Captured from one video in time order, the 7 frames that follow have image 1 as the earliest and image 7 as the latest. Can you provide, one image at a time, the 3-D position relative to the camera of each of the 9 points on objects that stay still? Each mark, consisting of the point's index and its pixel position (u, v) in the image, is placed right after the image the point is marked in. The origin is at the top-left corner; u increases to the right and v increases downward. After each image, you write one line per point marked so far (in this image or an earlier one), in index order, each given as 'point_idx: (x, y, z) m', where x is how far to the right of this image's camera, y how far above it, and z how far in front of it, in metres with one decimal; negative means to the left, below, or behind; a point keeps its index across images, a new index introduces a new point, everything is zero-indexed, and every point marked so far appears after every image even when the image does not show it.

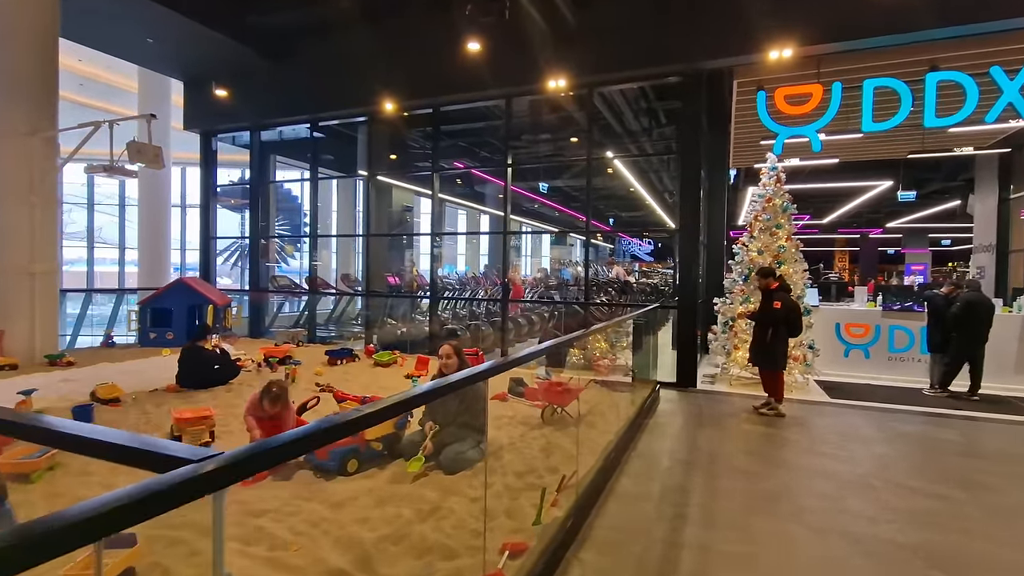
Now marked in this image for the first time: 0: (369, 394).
0: (-1.4, -1.0, +5.1) m
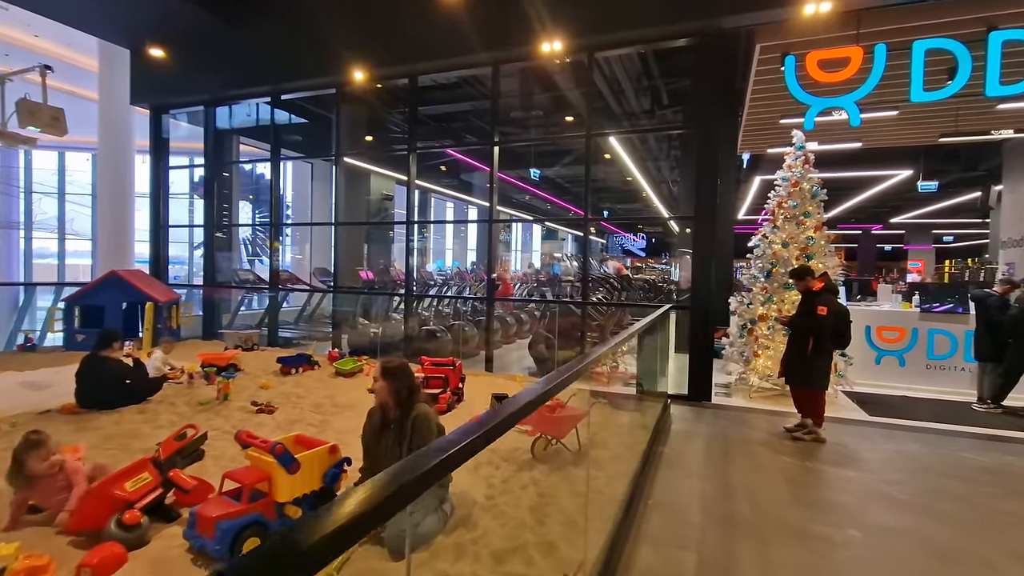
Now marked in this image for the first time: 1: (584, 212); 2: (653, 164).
0: (-1.6, -1.0, +4.1) m
1: (+0.9, +1.0, +6.7) m
2: (+2.9, +2.5, +10.5) m
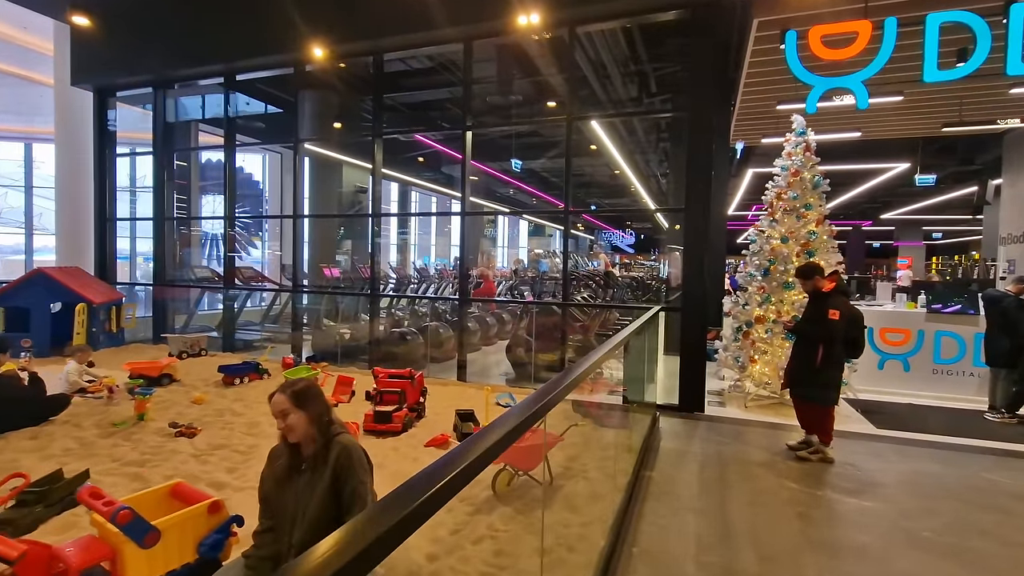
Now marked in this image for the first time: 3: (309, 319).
0: (-1.8, -1.0, +3.5) m
1: (+0.6, +1.0, +6.2) m
2: (+2.5, +2.5, +10.0) m
3: (-3.0, -0.4, +7.3) m
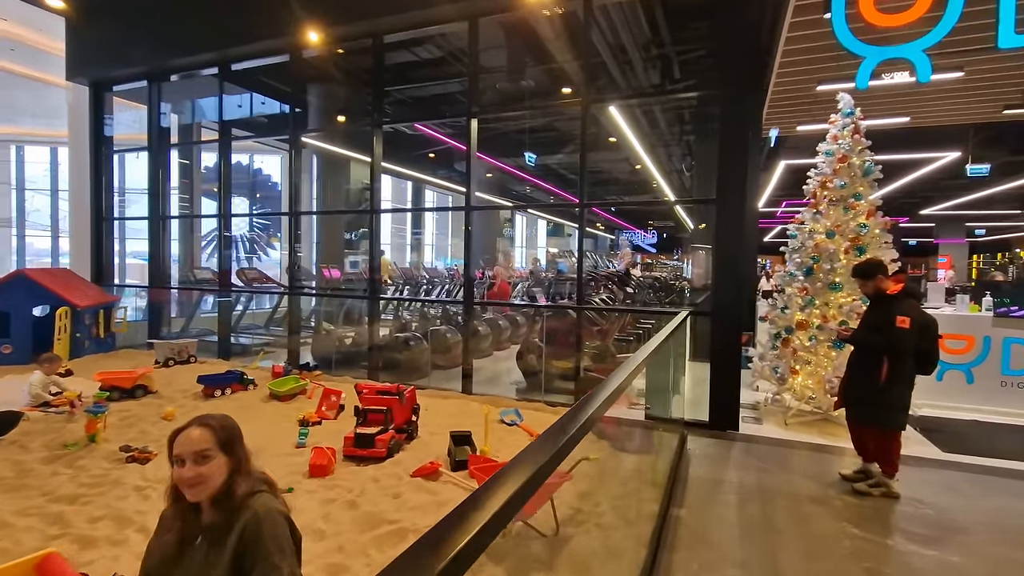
0: (-1.8, -1.0, +3.1) m
1: (+0.7, +1.0, +5.6) m
2: (+2.8, +2.5, +9.4) m
3: (-2.8, -0.5, +6.9) m
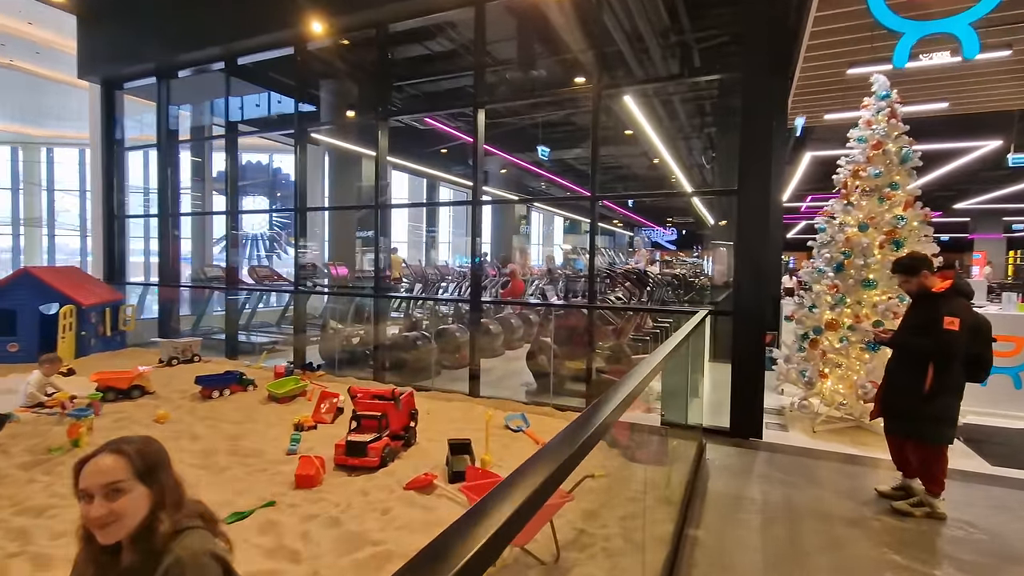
0: (-1.8, -1.0, +2.9) m
1: (+0.8, +1.0, +5.4) m
2: (+3.0, +2.6, +9.0) m
3: (-2.6, -0.4, +6.8) m
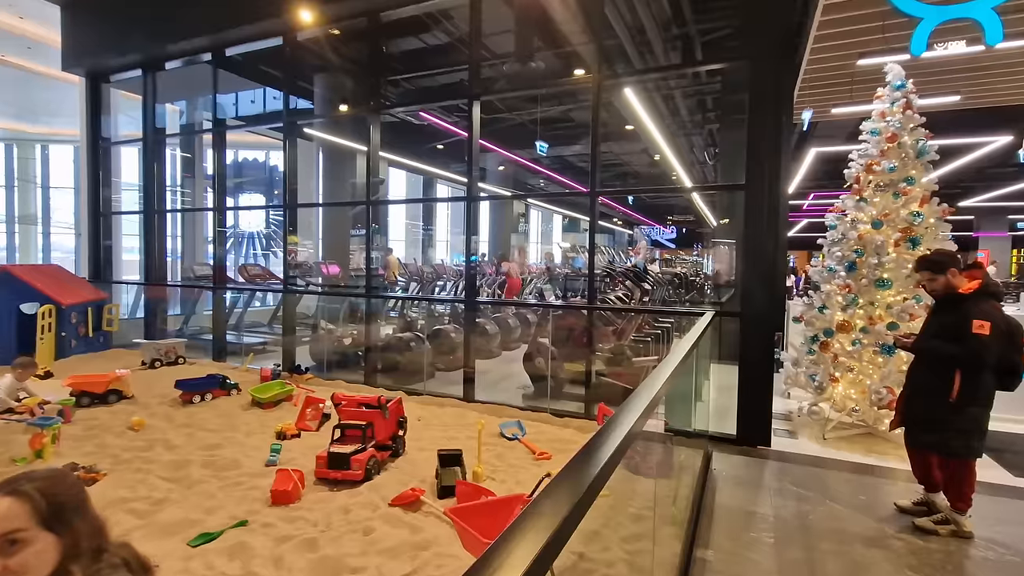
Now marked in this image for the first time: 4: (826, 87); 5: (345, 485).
0: (-1.8, -1.0, +2.7) m
1: (+0.8, +1.0, +5.2) m
2: (+3.0, +2.6, +8.8) m
3: (-2.7, -0.4, +6.6) m
4: (+3.7, +2.4, +6.1) m
5: (-0.9, -1.0, +2.6) m
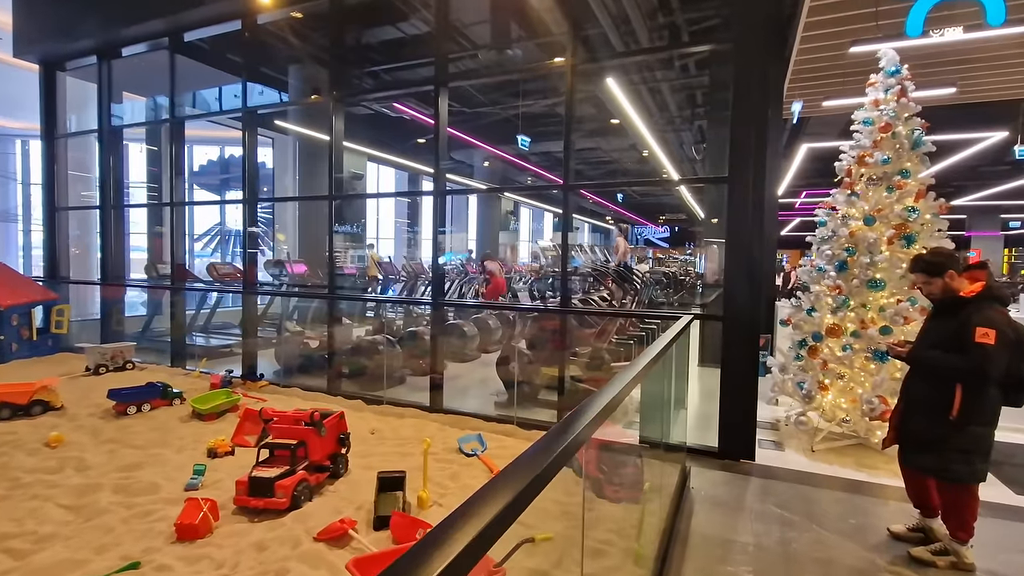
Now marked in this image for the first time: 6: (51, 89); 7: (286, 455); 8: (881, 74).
0: (-2.1, -1.0, +2.4) m
1: (+0.5, +1.0, +4.9) m
2: (+2.7, +2.6, +8.5) m
3: (-3.0, -0.4, +6.2) m
4: (+3.5, +2.4, +5.8) m
5: (-1.1, -1.0, +2.3) m
6: (-6.5, +2.8, +7.3) m
7: (-1.1, -0.8, +2.5) m
8: (+2.7, +1.6, +3.7) m
